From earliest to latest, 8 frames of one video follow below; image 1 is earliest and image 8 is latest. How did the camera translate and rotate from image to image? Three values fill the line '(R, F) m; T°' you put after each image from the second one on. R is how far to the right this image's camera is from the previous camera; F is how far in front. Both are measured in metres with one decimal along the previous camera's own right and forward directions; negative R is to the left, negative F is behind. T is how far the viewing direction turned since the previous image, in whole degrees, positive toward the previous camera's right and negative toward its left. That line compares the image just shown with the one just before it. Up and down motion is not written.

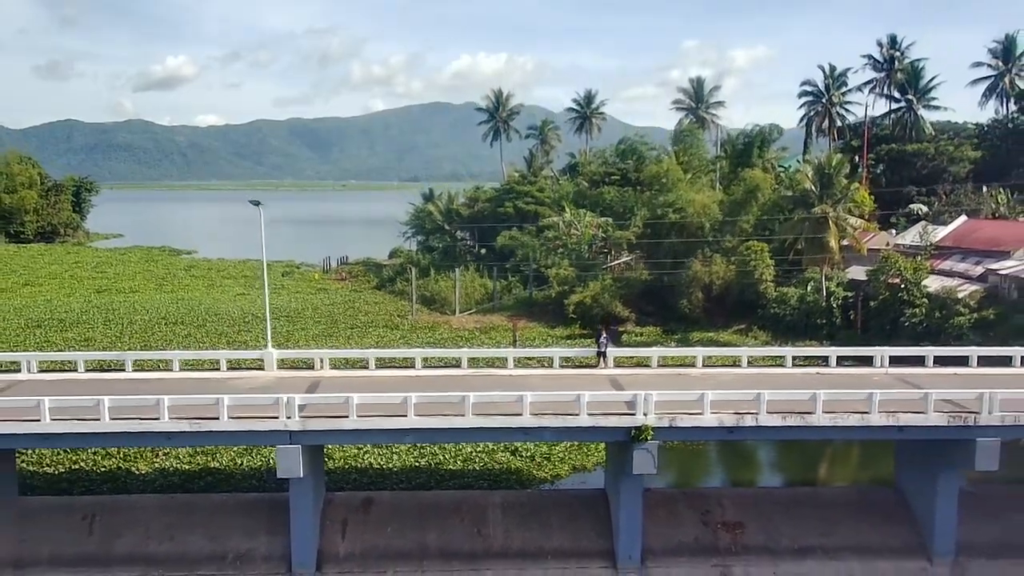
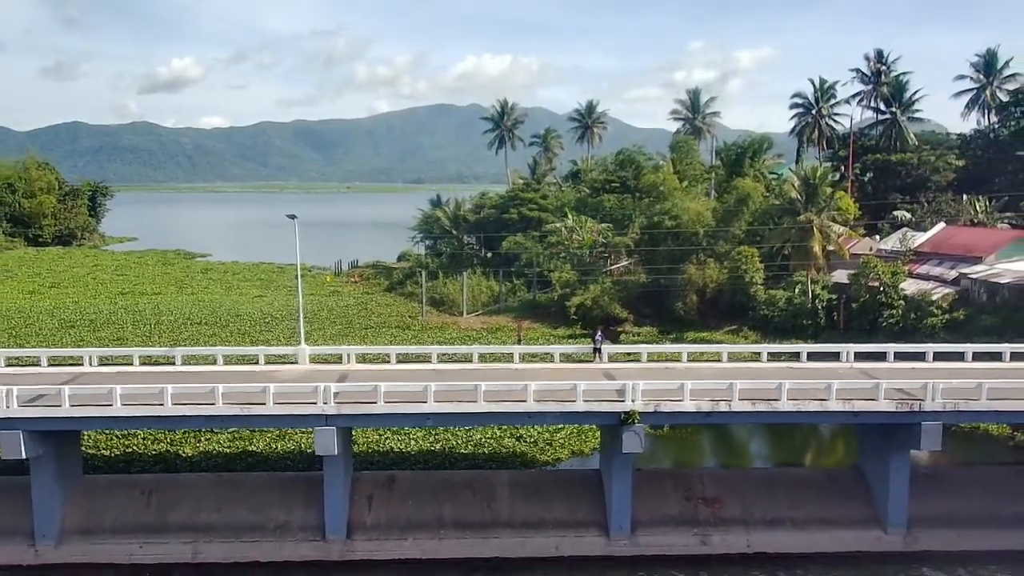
(0.0, -1.8) m; 0°
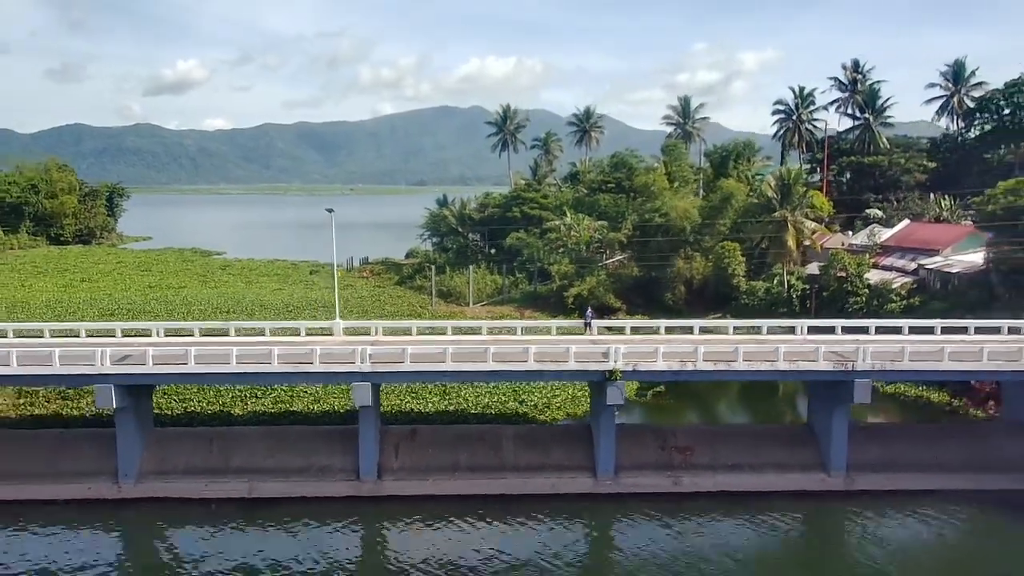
(0.0, -2.8) m; 0°
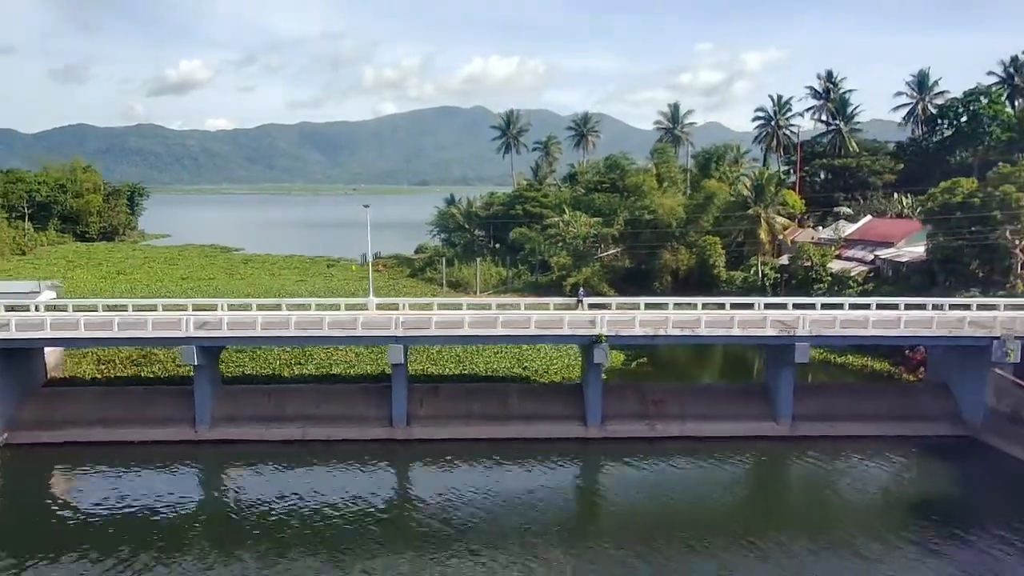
(-0.1, -3.7) m; 0°
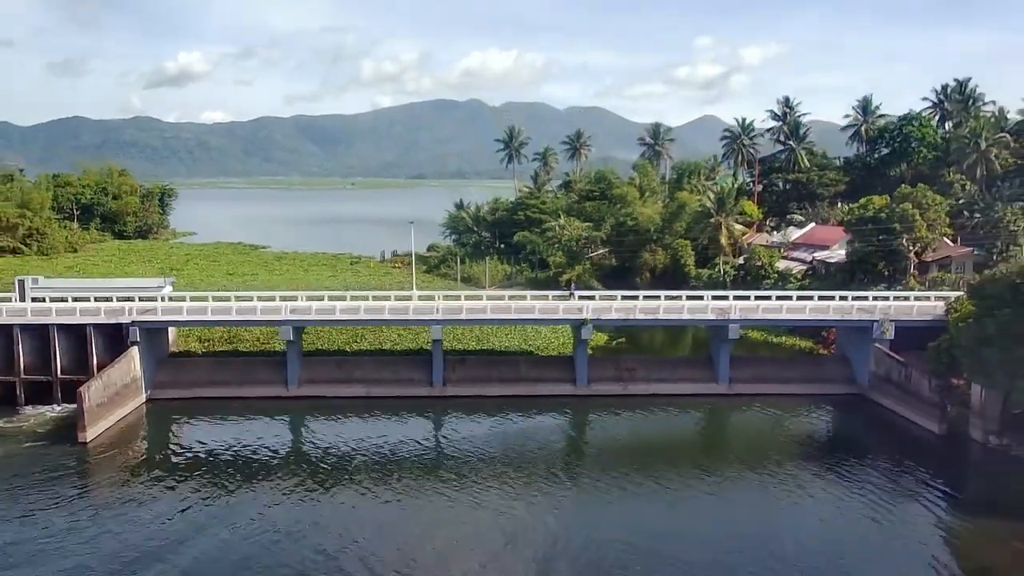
(-0.4, -7.2) m; 0°
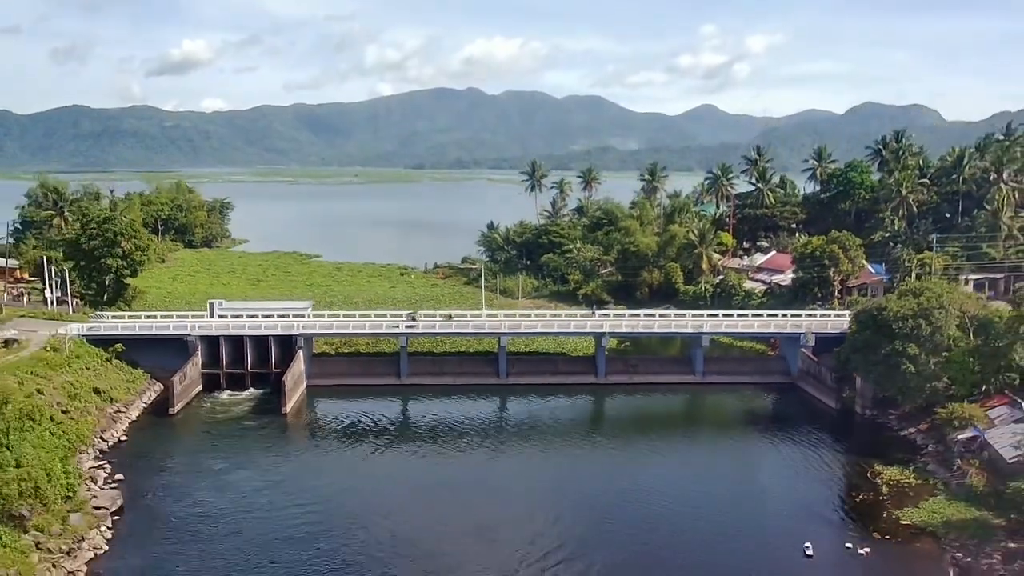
(-2.0, -12.6) m; 0°
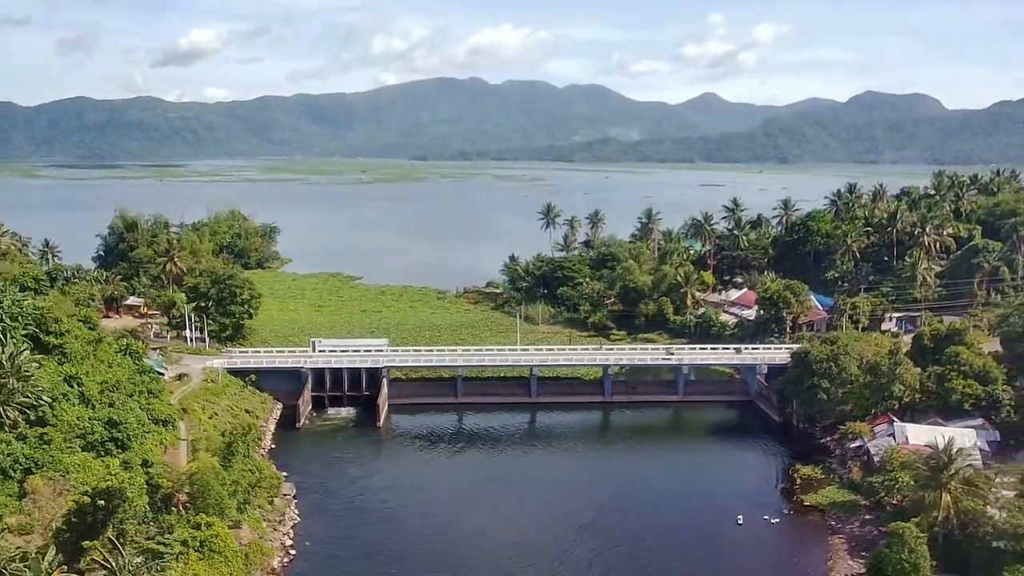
(-1.6, -13.4) m; 0°
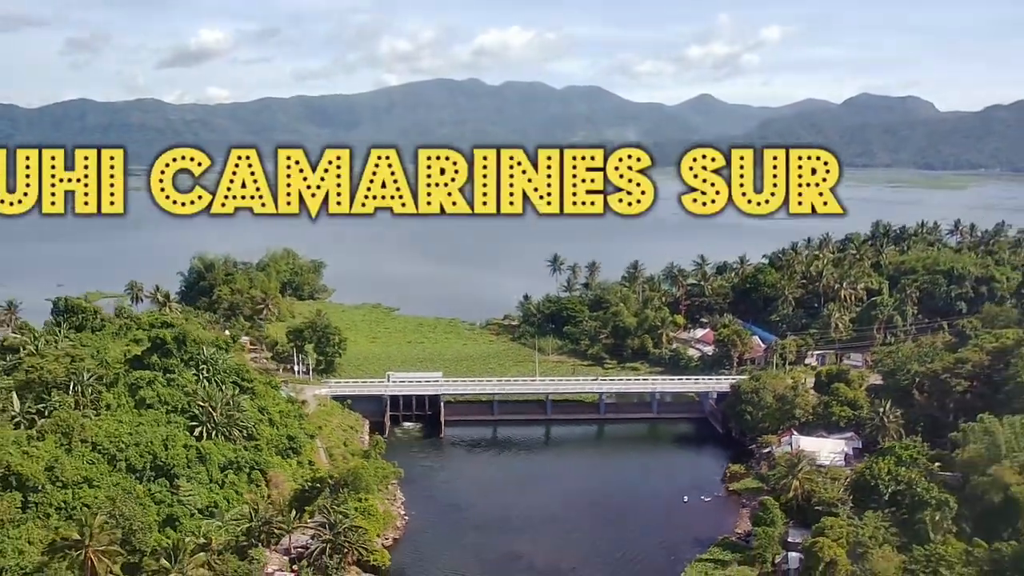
(-2.0, -20.7) m; 0°
